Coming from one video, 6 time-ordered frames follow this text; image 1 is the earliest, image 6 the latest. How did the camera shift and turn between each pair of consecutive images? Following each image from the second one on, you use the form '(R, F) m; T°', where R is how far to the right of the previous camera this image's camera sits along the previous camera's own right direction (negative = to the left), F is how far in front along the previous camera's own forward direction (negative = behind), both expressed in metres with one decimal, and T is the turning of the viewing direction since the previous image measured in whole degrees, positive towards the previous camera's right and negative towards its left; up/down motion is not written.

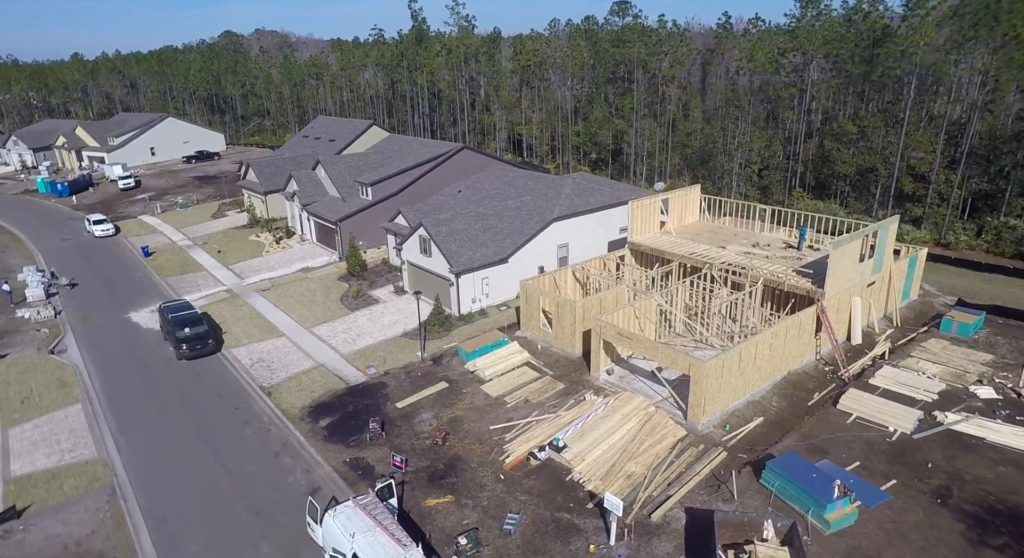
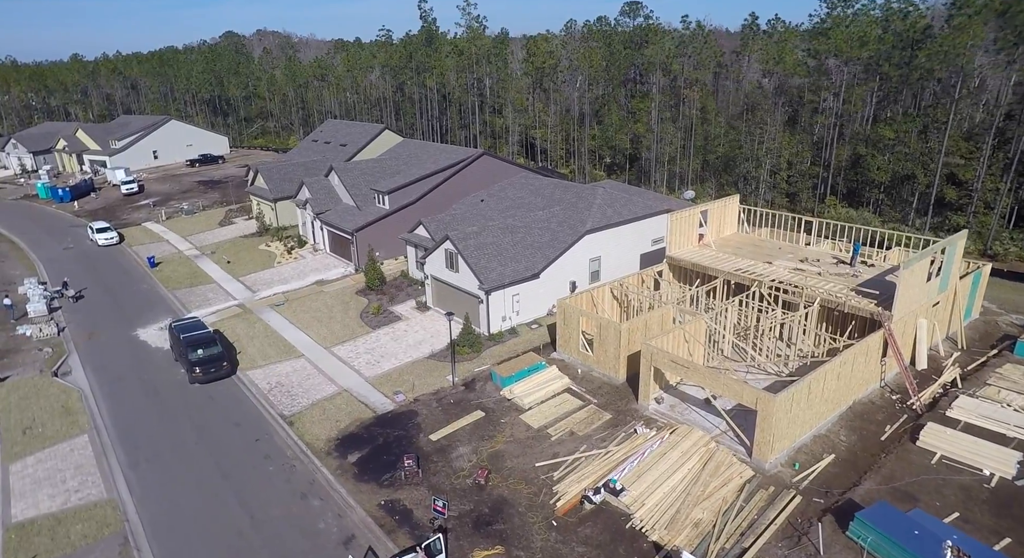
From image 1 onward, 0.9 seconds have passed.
(-1.4, +1.6) m; 0°
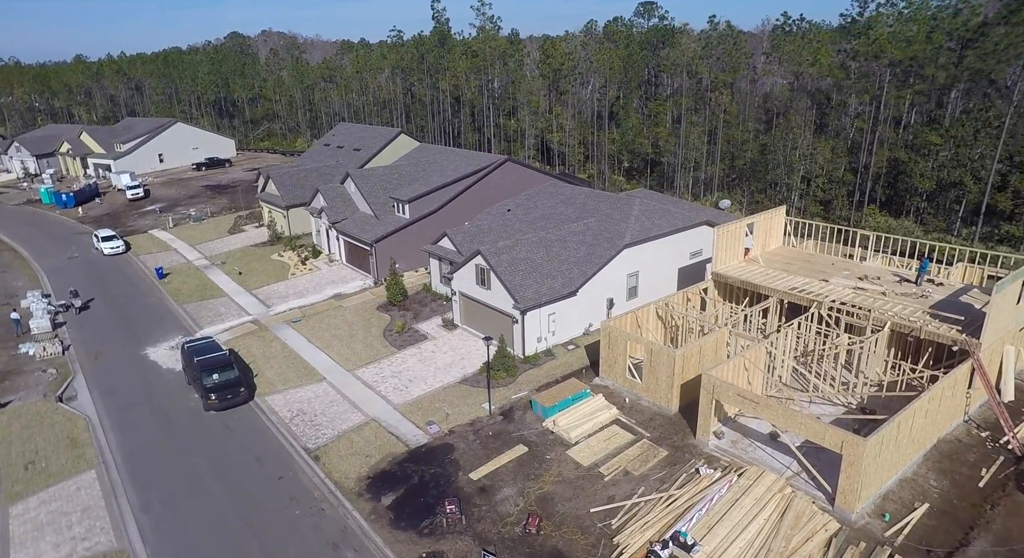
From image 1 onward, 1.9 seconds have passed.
(-1.3, +1.7) m; 0°
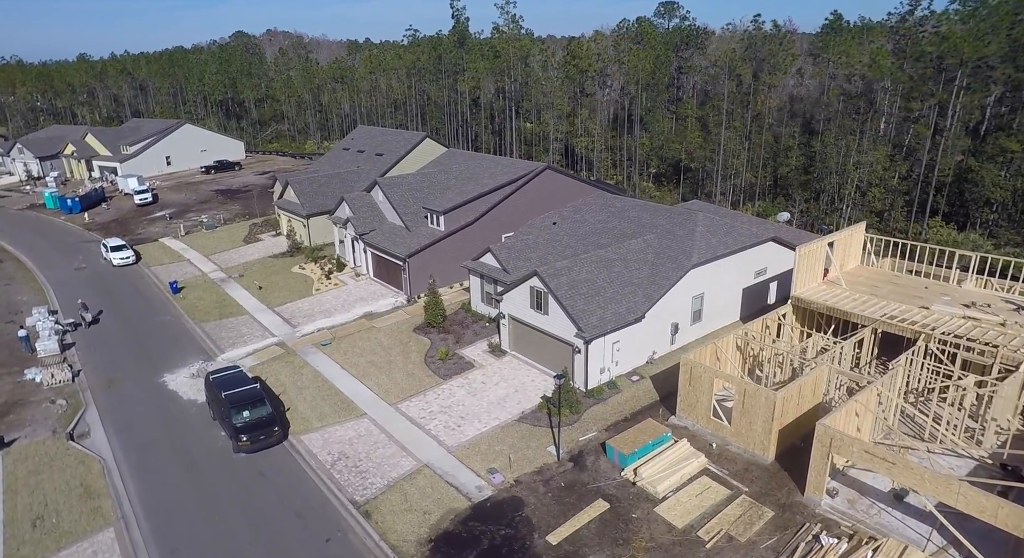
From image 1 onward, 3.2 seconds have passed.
(-2.1, +2.4) m; 0°
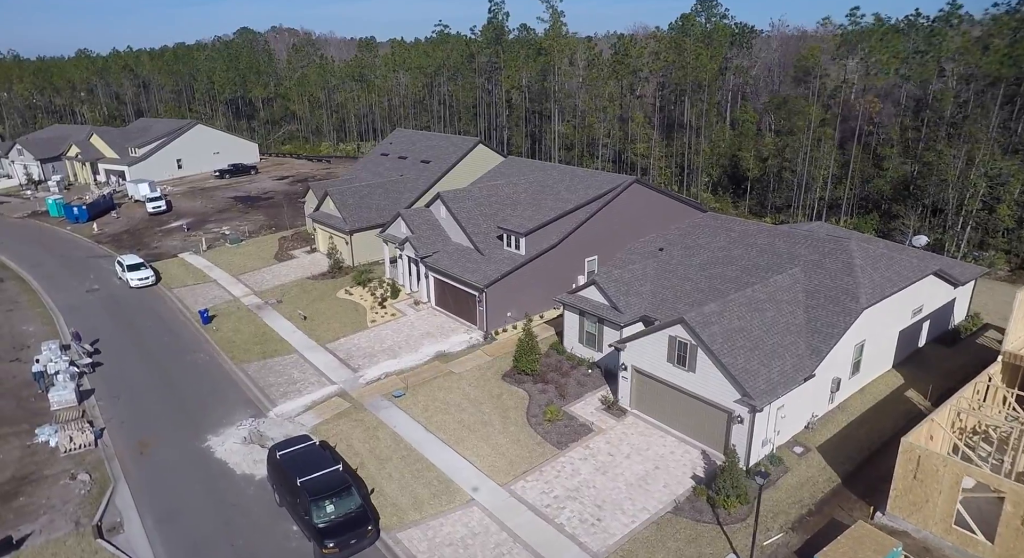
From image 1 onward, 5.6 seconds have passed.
(-4.0, +4.4) m; 0°
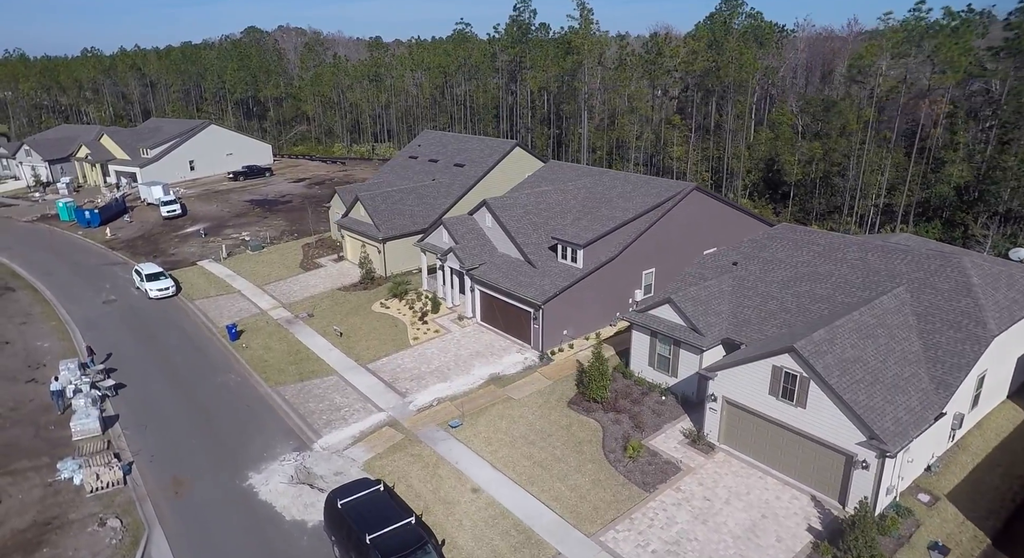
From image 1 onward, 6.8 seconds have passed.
(-2.2, +2.1) m; 0°
